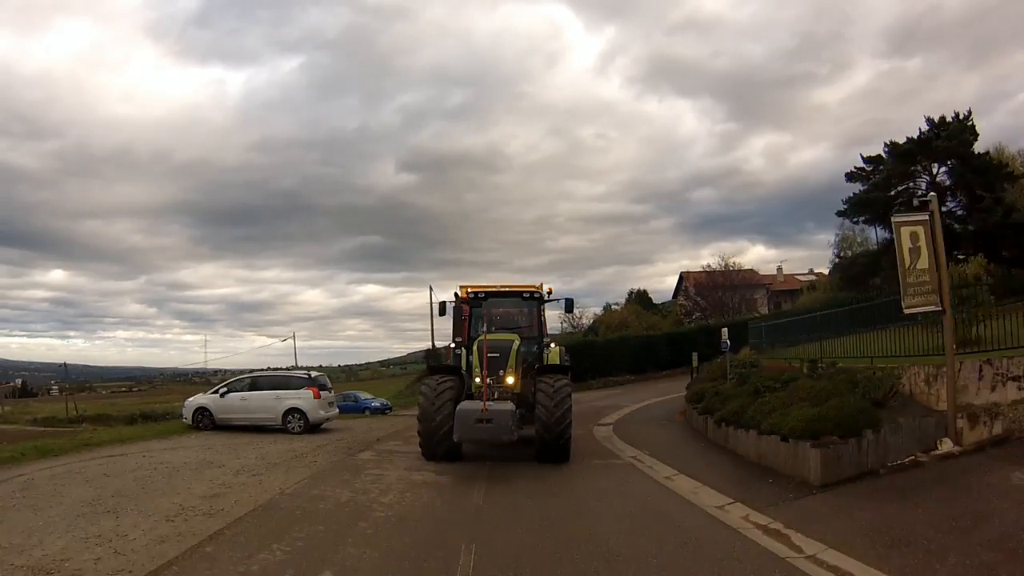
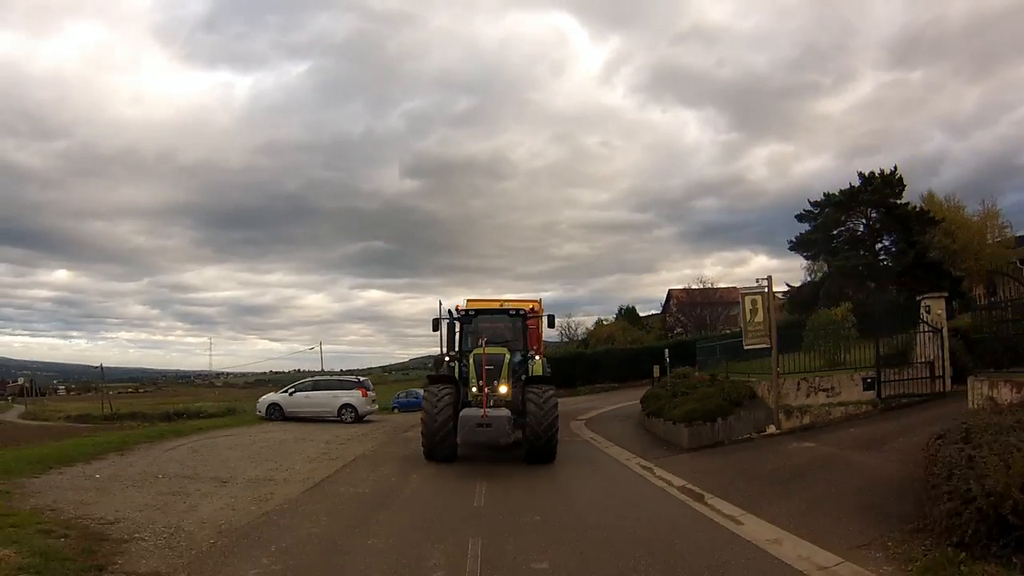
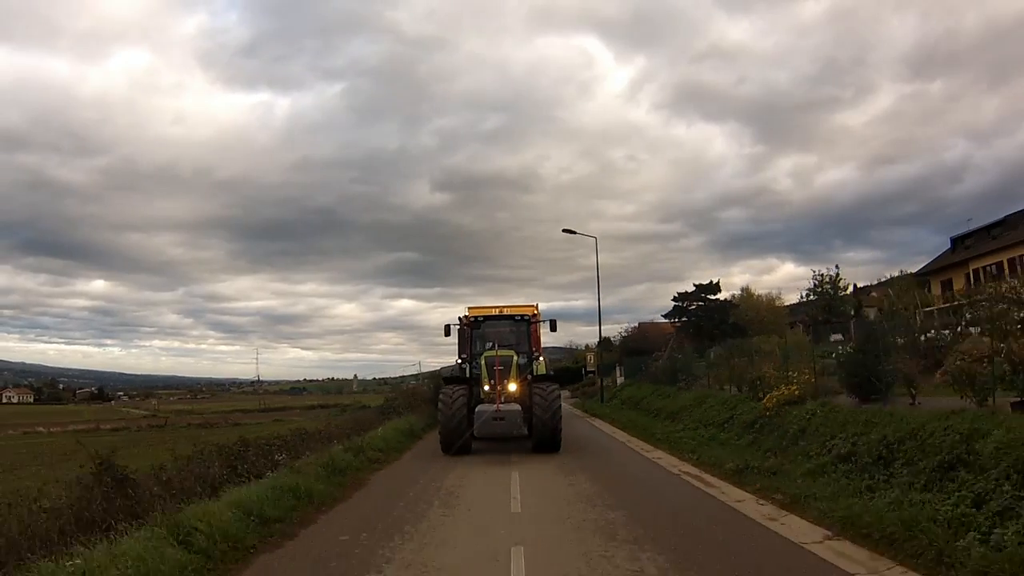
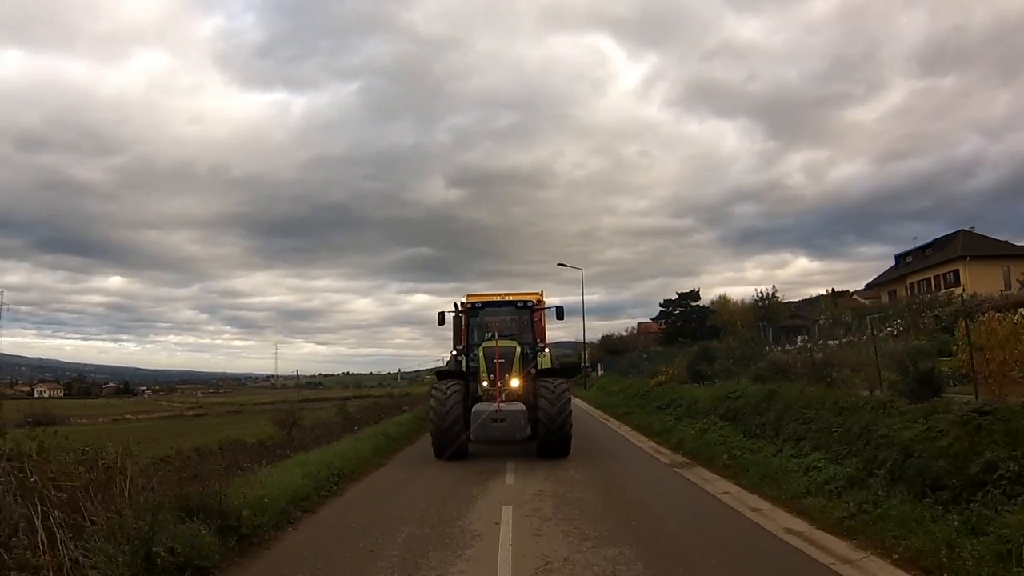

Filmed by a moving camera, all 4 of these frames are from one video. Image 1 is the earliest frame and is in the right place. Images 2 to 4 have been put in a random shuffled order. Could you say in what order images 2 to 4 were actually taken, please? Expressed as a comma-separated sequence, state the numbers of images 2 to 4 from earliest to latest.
2, 3, 4
